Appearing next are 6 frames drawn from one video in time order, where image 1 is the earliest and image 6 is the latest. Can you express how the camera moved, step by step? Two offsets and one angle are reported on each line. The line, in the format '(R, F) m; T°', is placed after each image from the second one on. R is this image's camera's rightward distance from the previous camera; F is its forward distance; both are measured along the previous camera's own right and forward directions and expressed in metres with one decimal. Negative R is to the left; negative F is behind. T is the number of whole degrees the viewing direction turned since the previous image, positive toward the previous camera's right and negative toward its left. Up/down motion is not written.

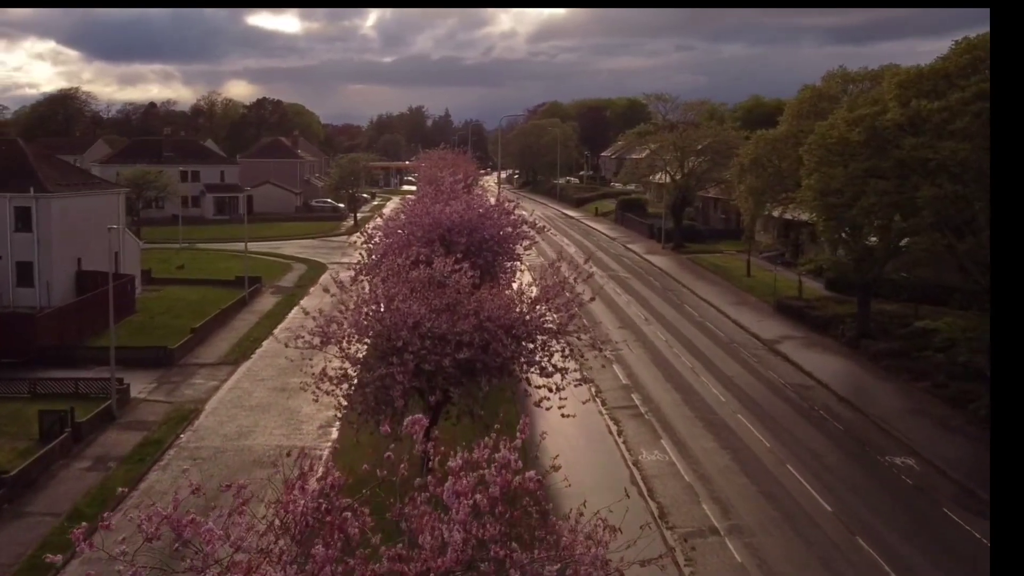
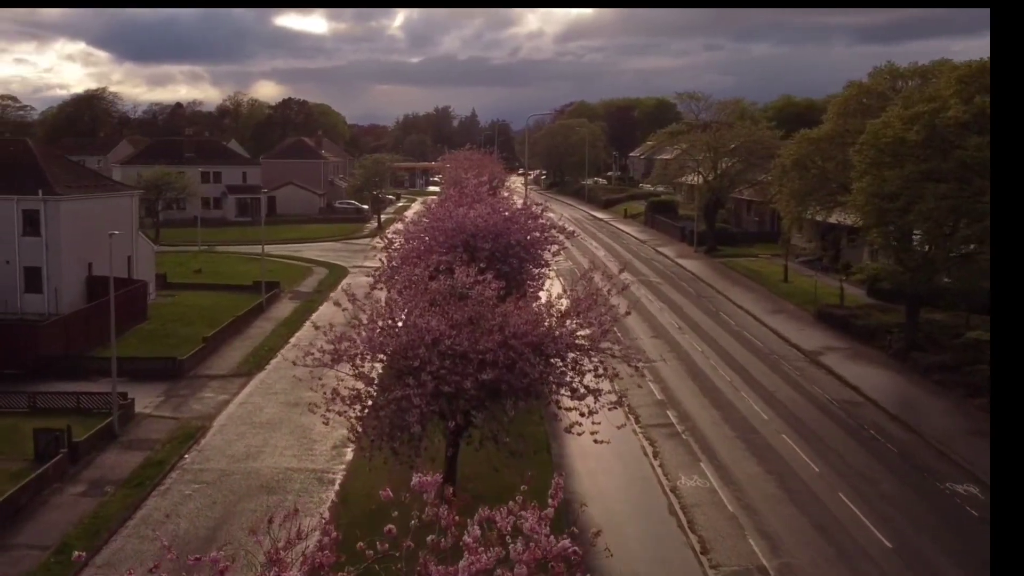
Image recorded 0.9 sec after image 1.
(0.0, +1.3) m; -2°
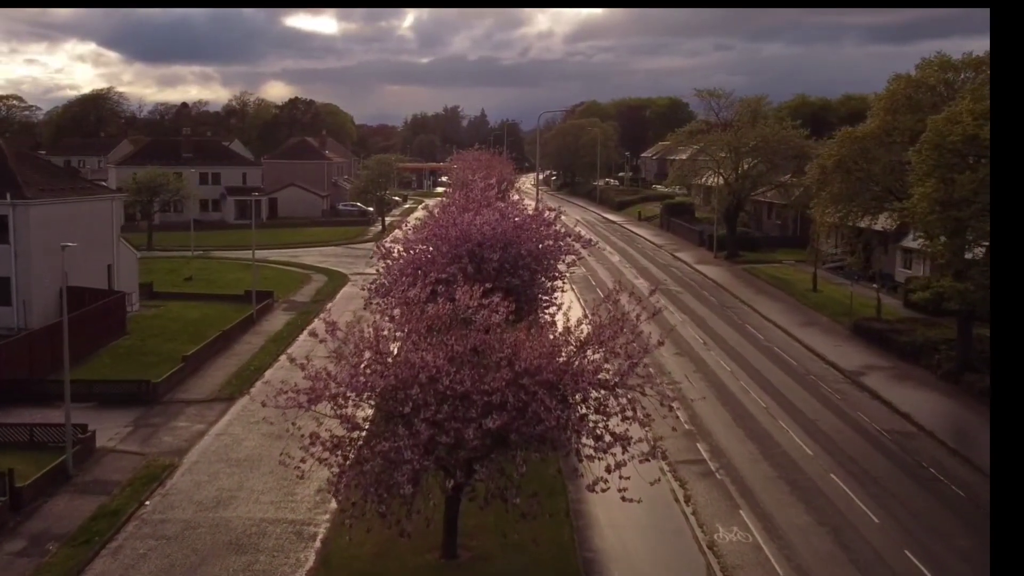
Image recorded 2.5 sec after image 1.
(0.0, +2.3) m; -1°
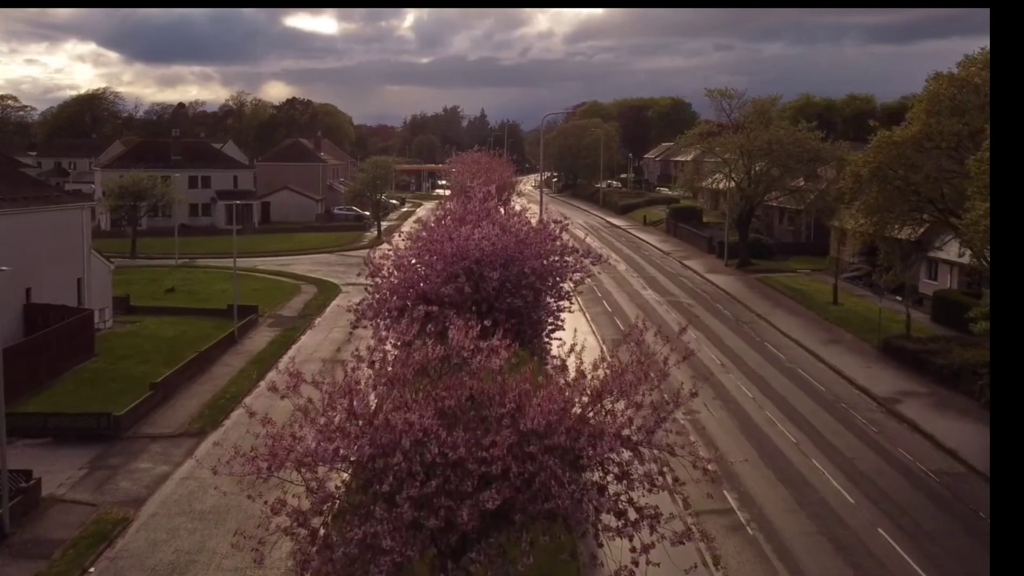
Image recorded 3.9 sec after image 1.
(0.0, +2.0) m; 0°
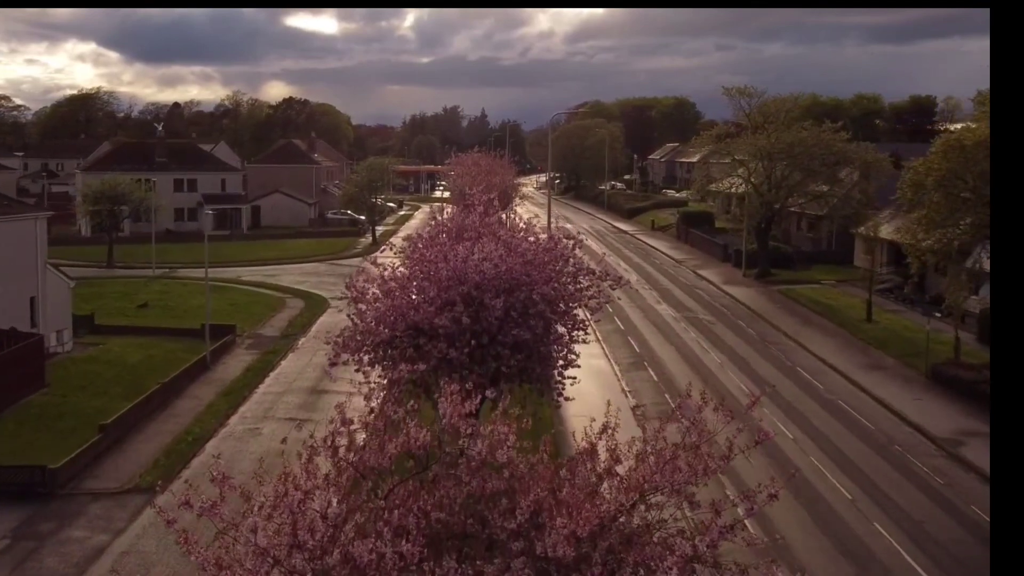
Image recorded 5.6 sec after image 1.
(-0.1, +2.7) m; 0°
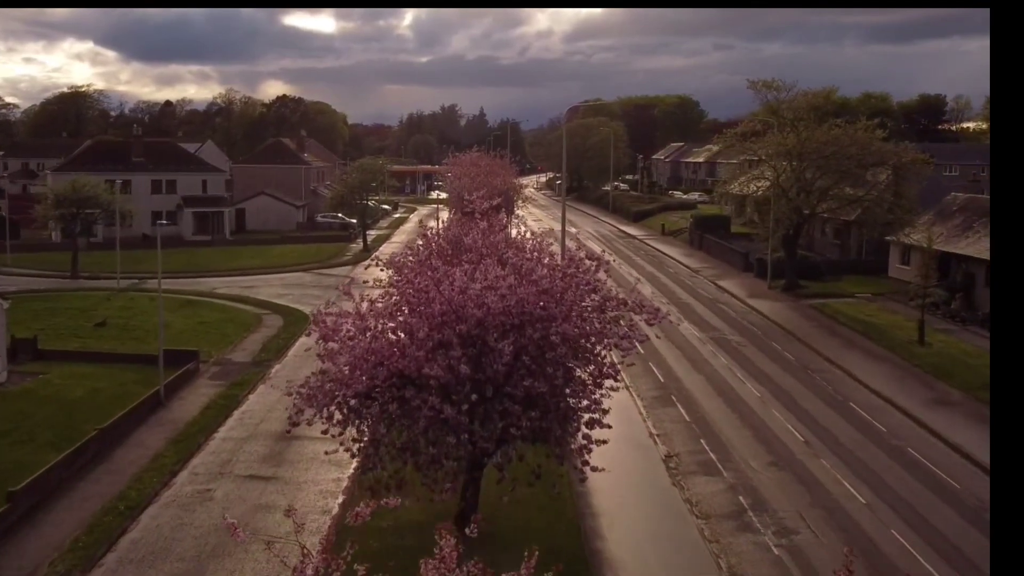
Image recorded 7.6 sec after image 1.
(-0.2, +3.4) m; 0°
